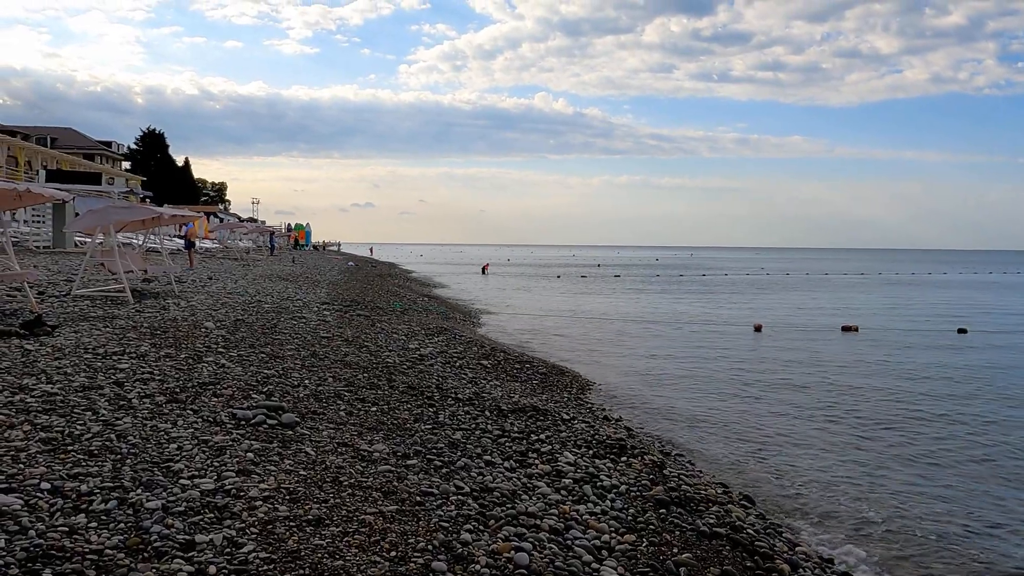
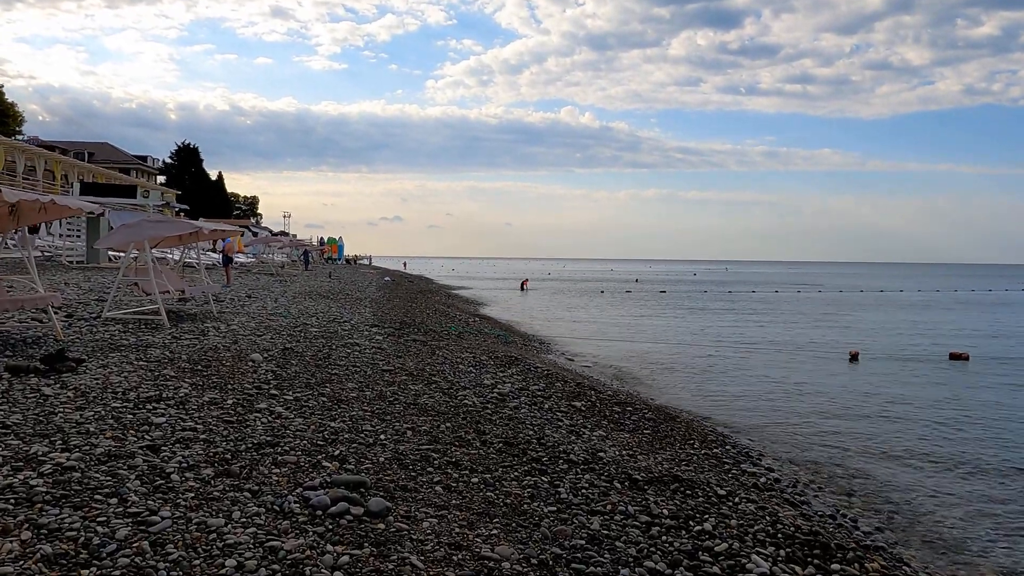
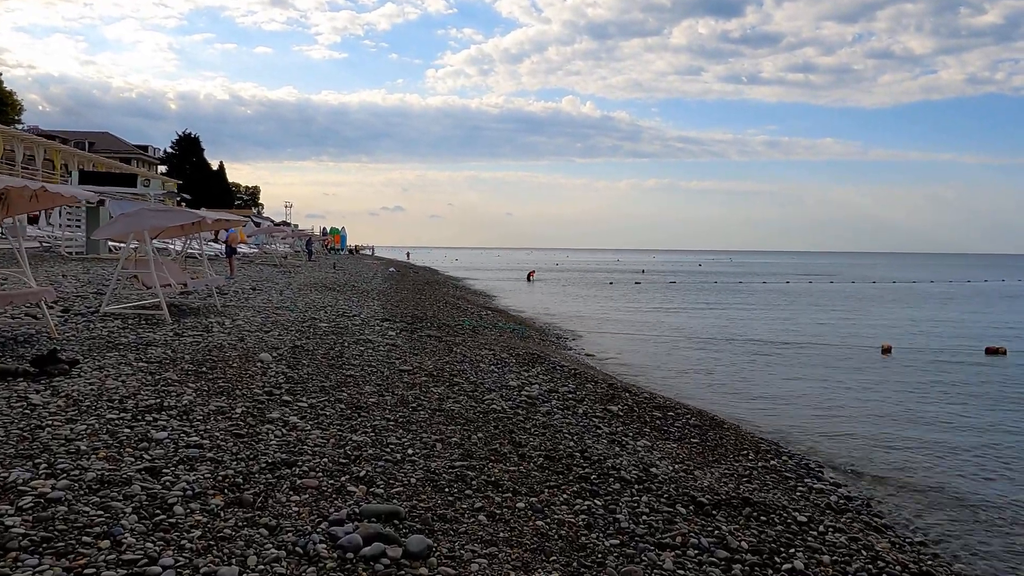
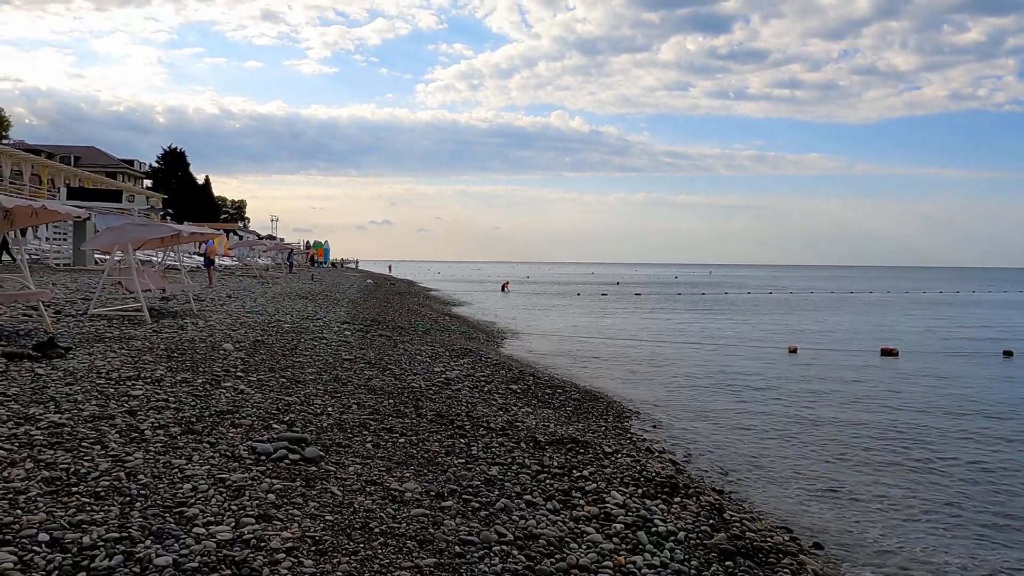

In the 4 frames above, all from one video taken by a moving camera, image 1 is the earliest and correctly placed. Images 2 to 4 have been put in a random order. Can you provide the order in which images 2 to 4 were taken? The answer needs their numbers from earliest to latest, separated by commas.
4, 2, 3
